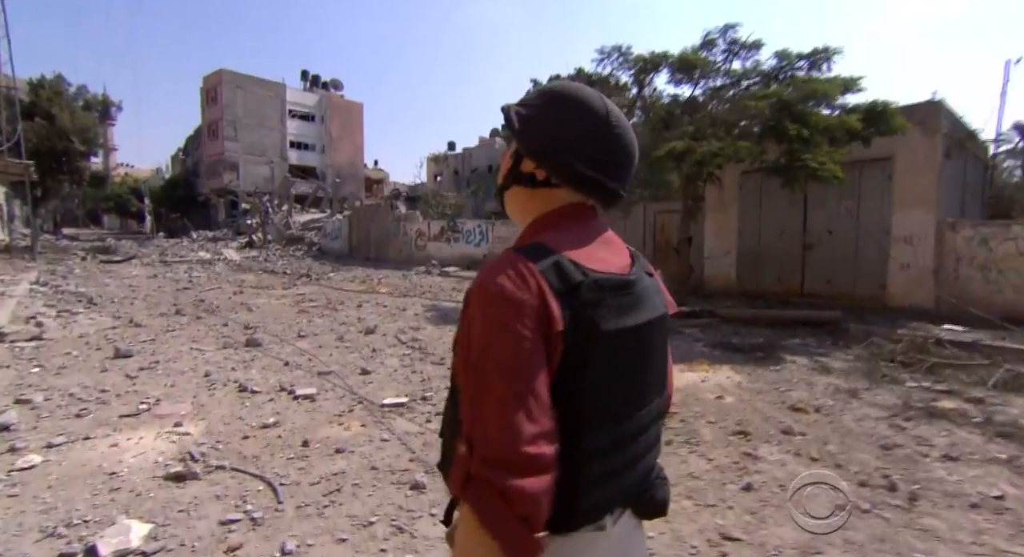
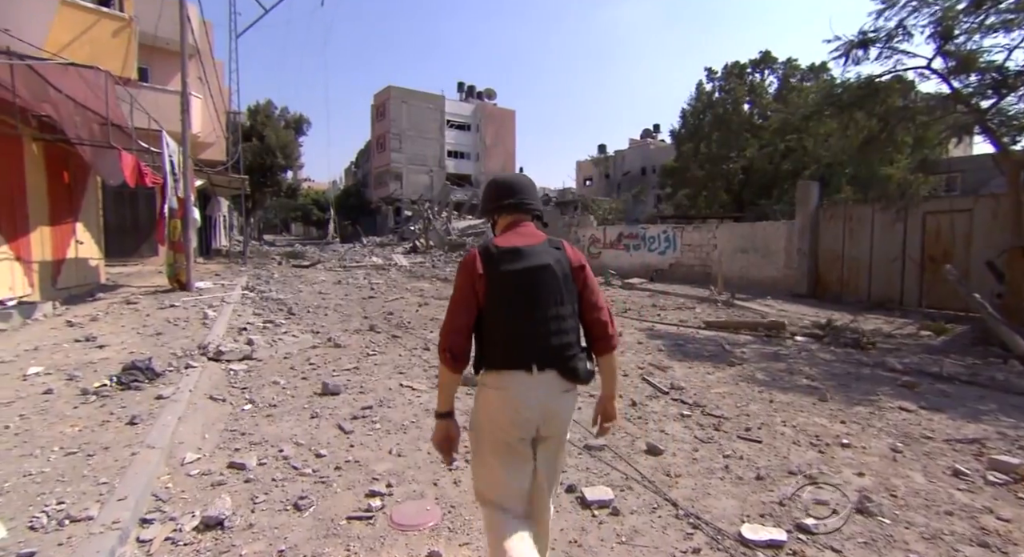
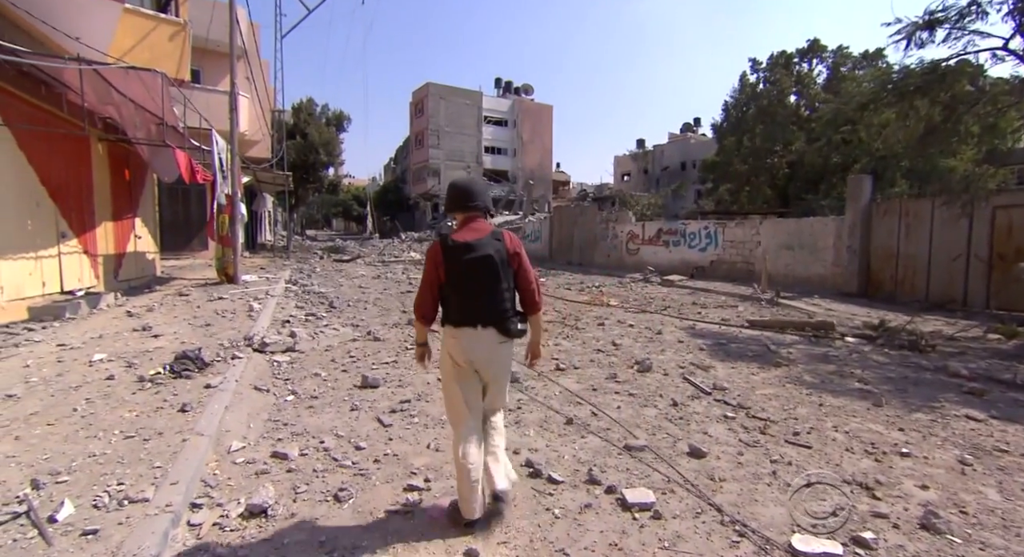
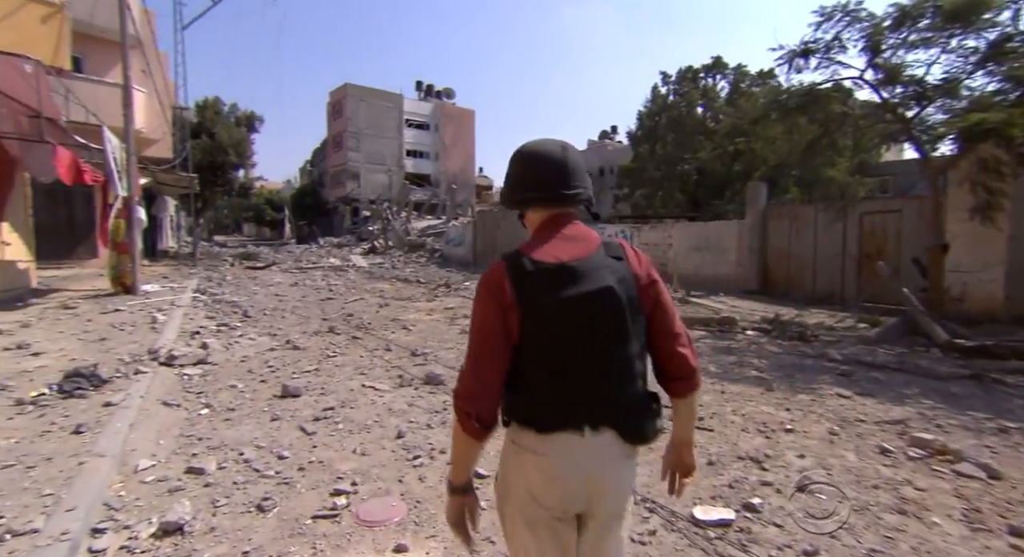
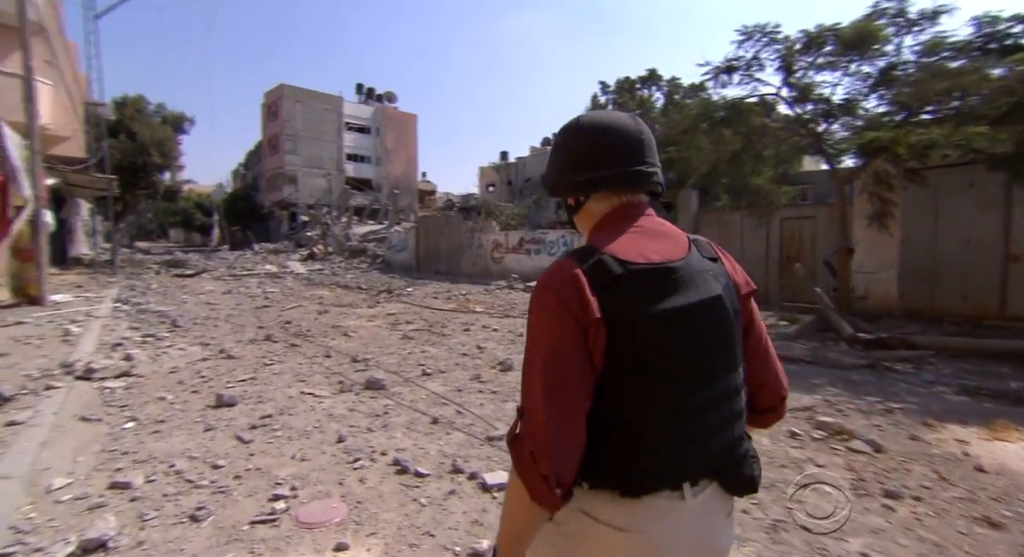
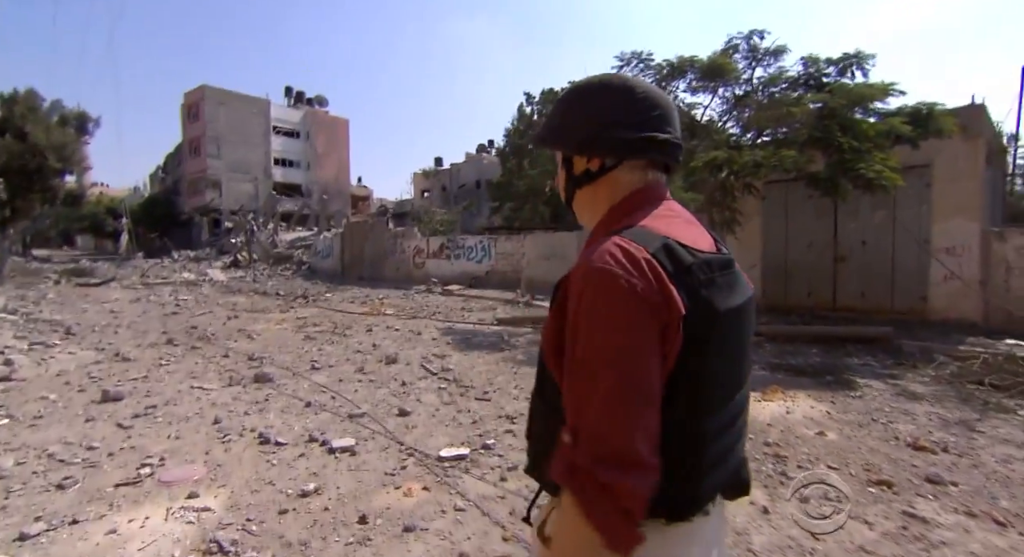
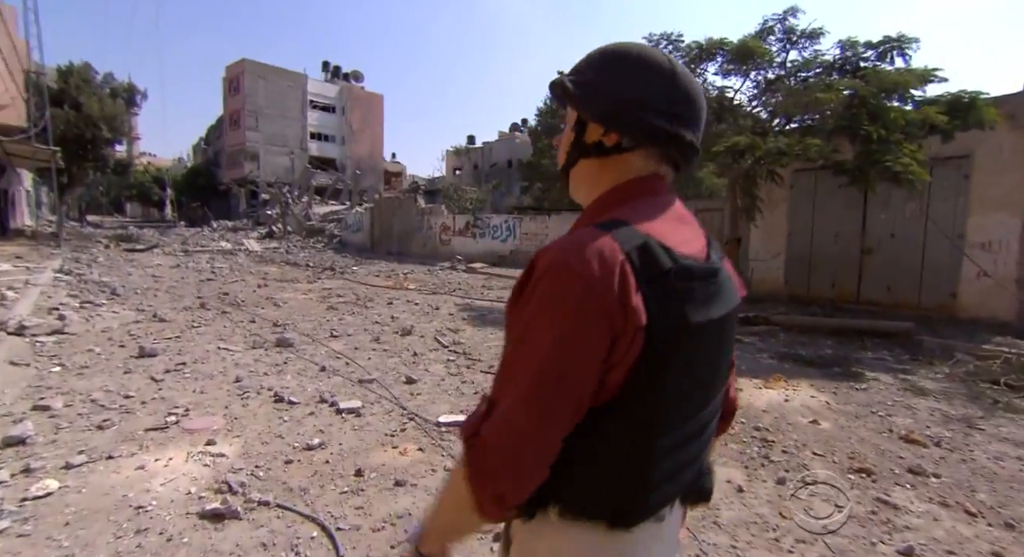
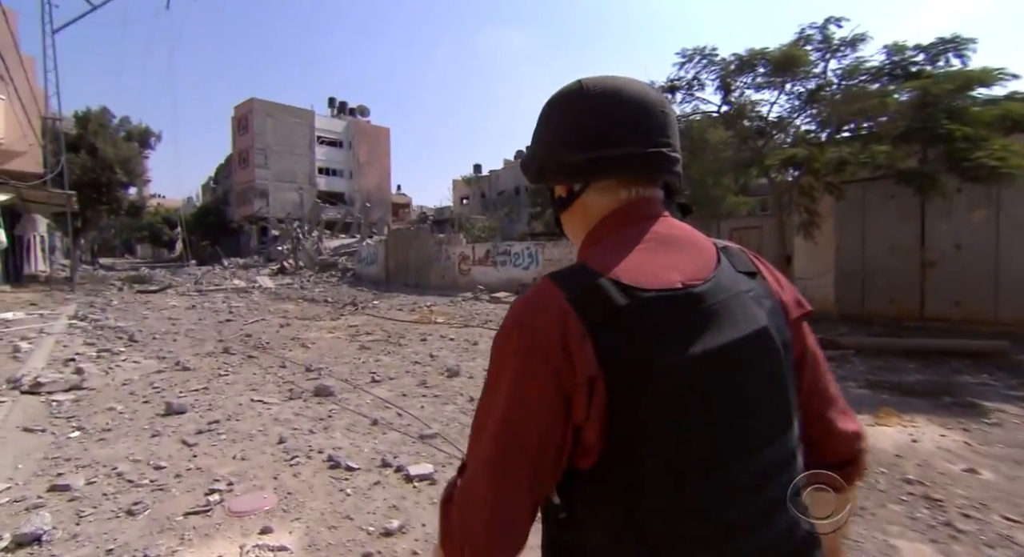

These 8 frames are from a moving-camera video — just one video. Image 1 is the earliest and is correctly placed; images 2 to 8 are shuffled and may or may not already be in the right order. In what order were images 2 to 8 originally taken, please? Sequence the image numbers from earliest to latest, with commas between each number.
7, 6, 8, 5, 4, 2, 3
